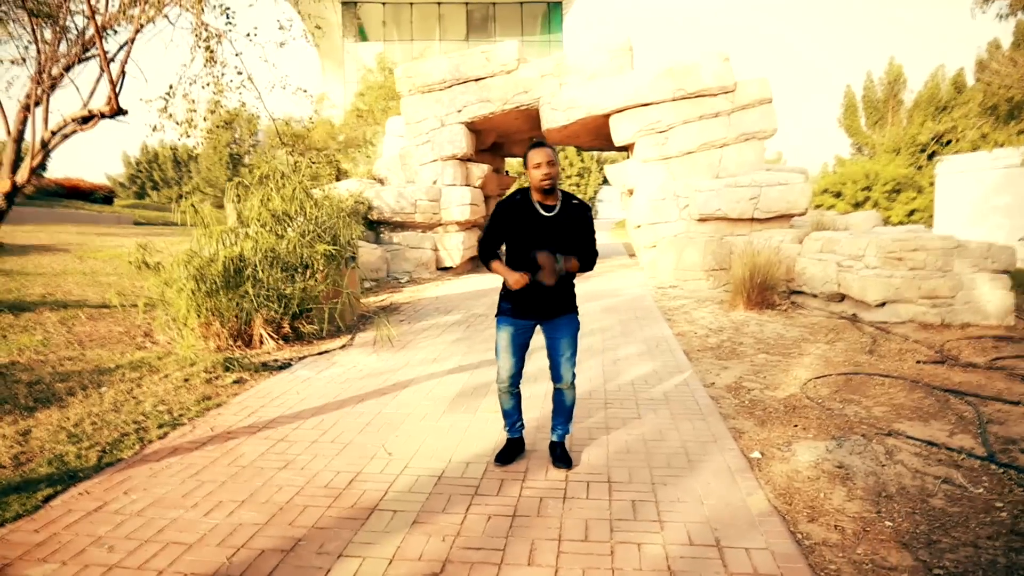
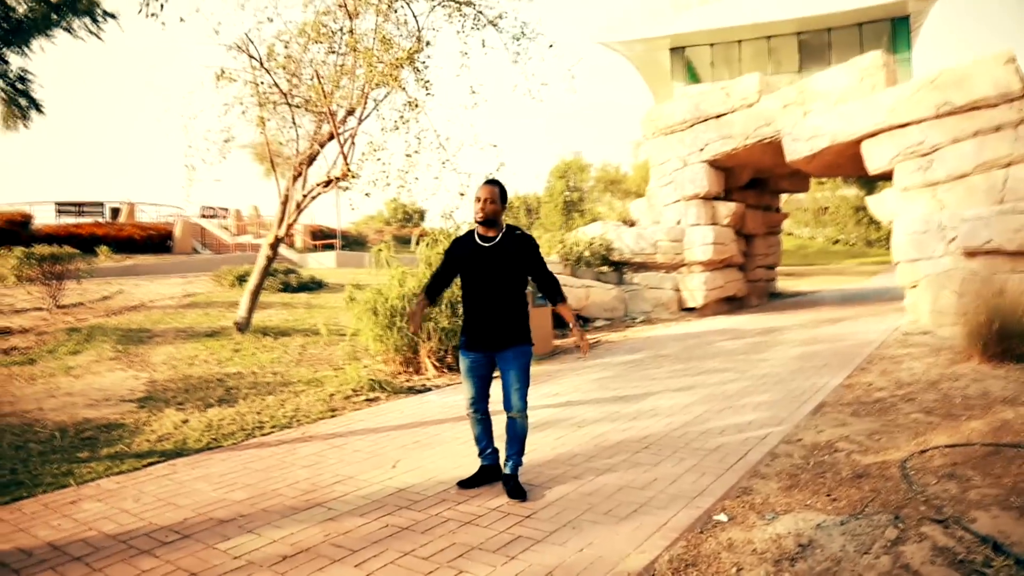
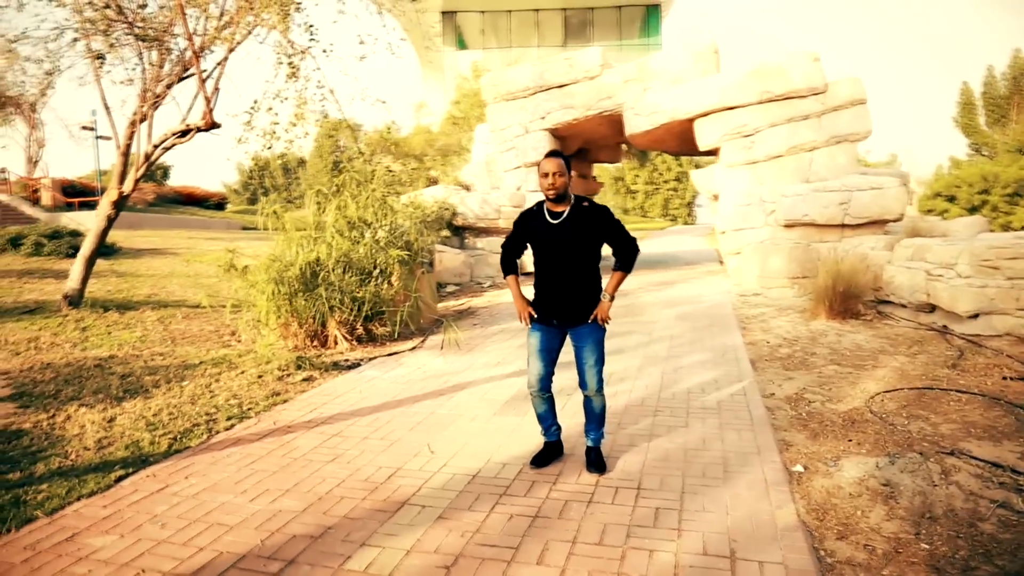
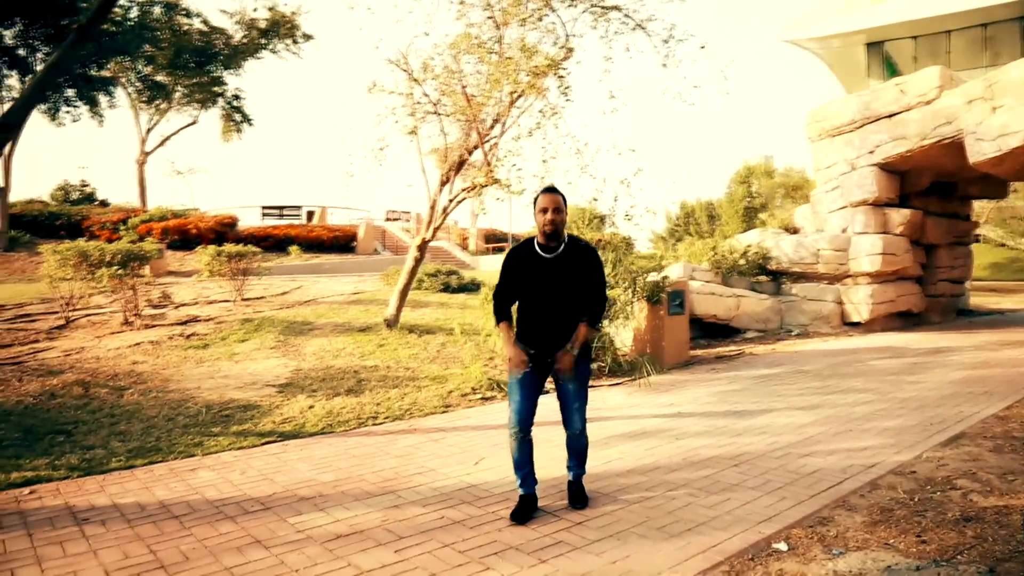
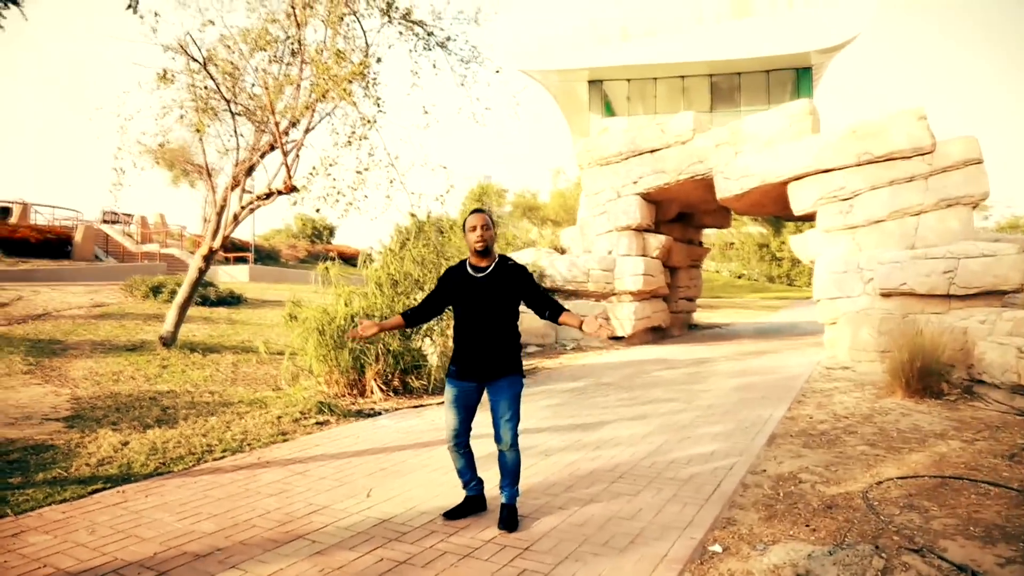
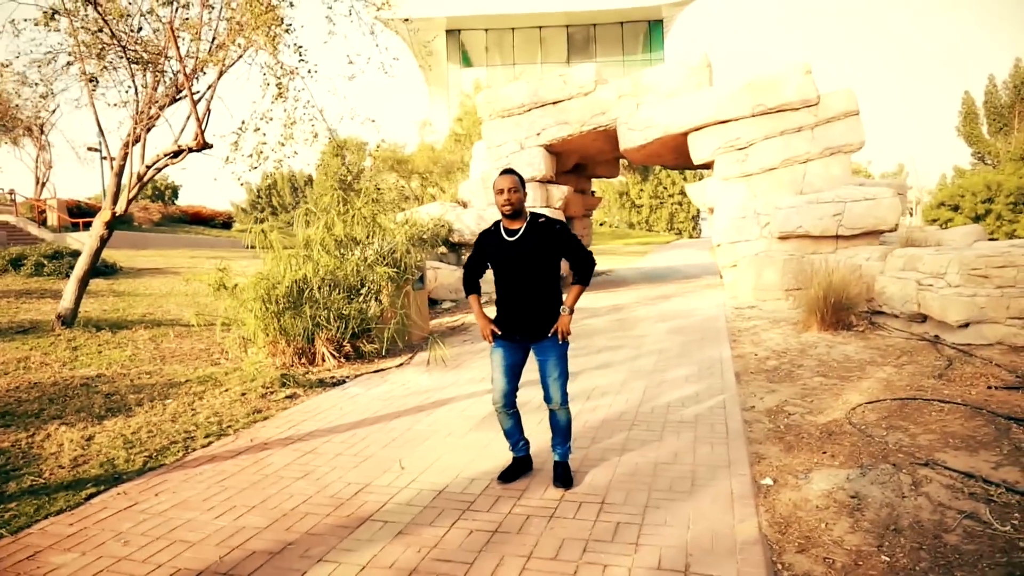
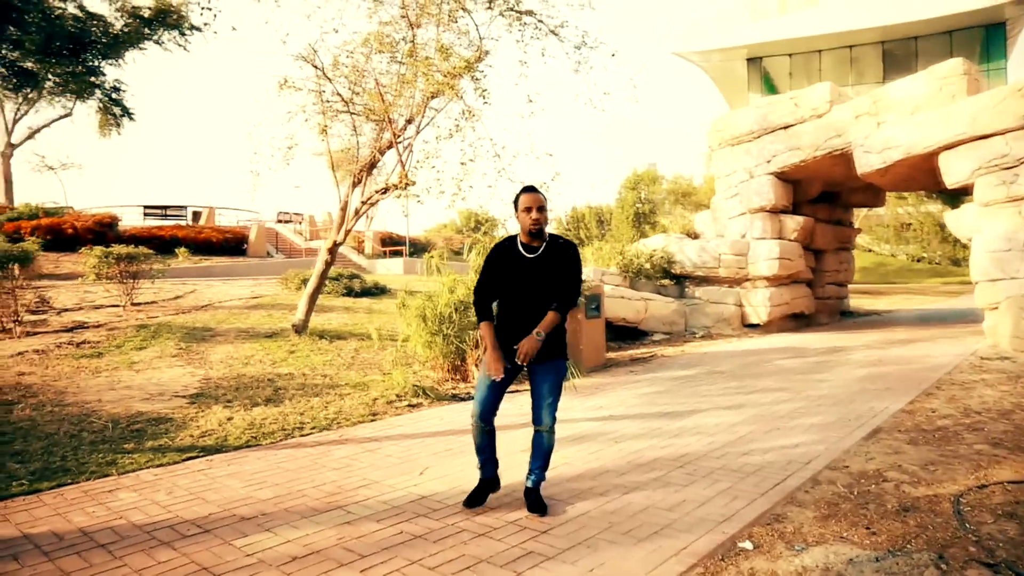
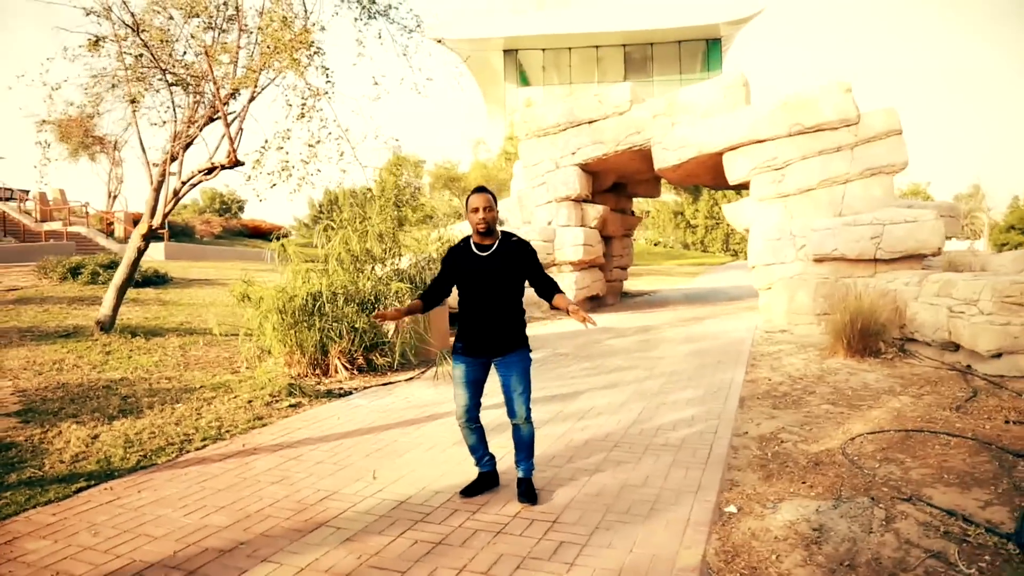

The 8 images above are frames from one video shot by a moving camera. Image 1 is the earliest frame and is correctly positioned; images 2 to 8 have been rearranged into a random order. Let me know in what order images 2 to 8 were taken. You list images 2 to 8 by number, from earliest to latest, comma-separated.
3, 6, 8, 5, 2, 7, 4
